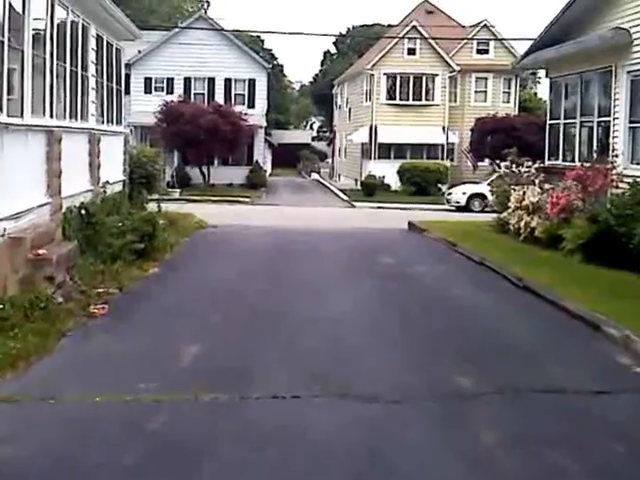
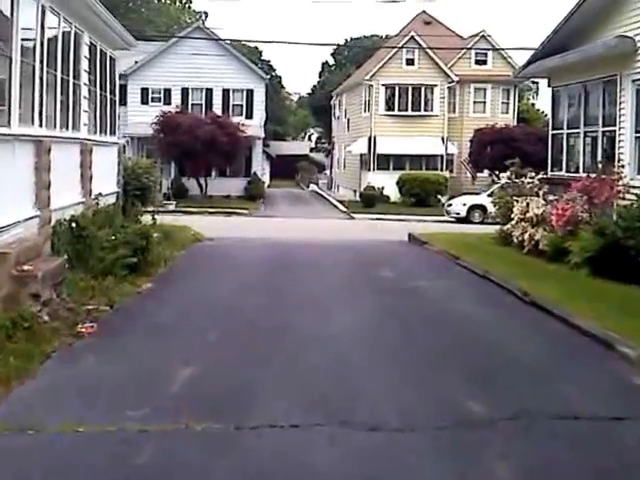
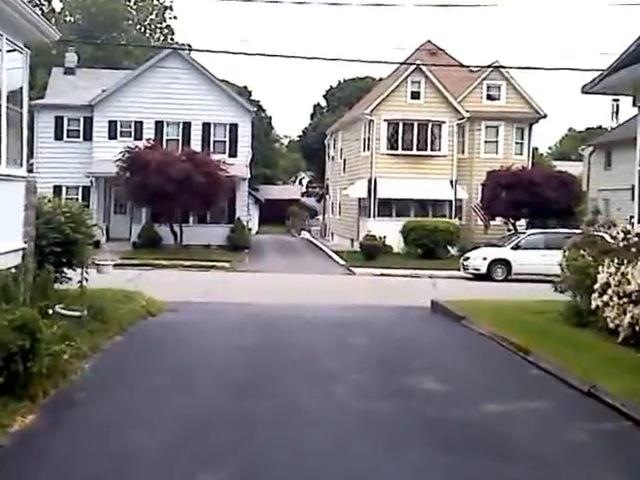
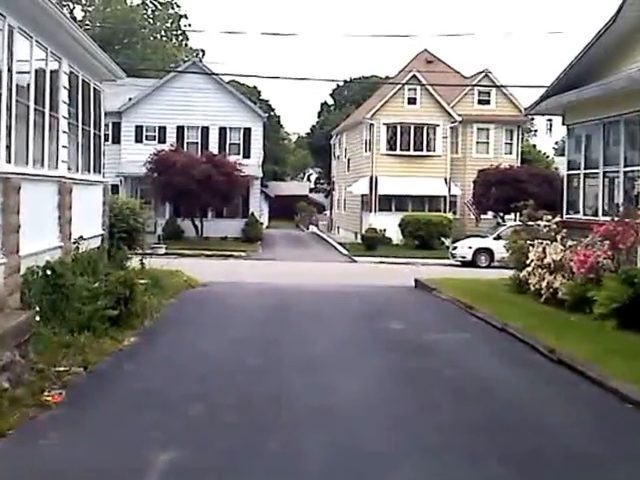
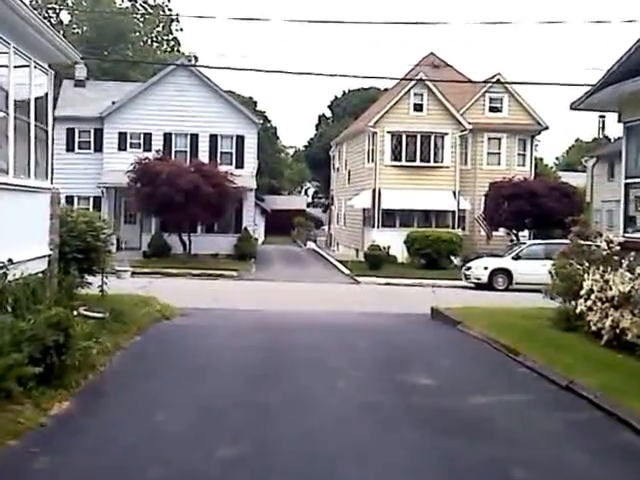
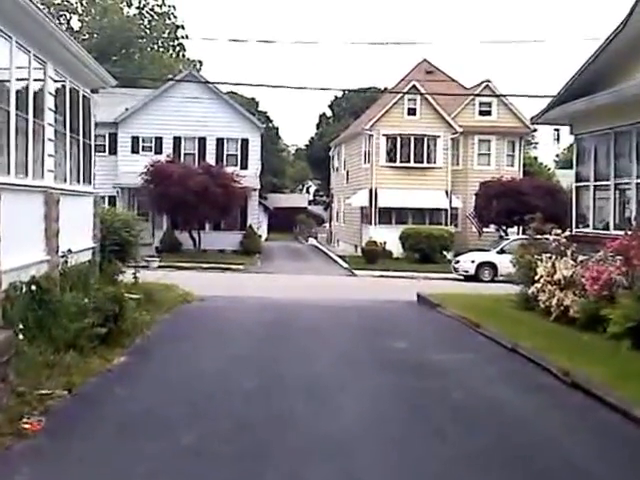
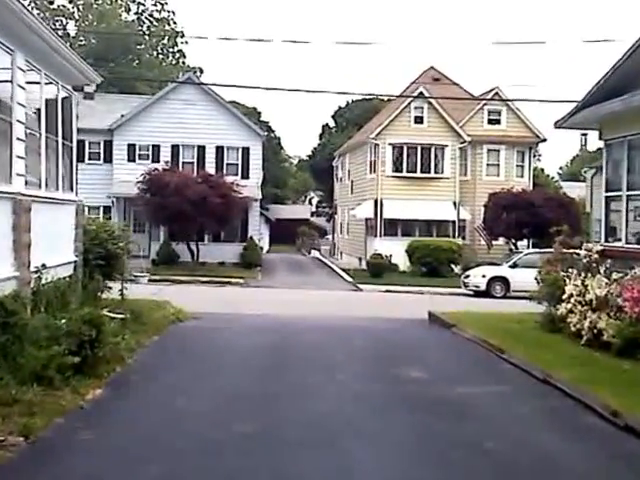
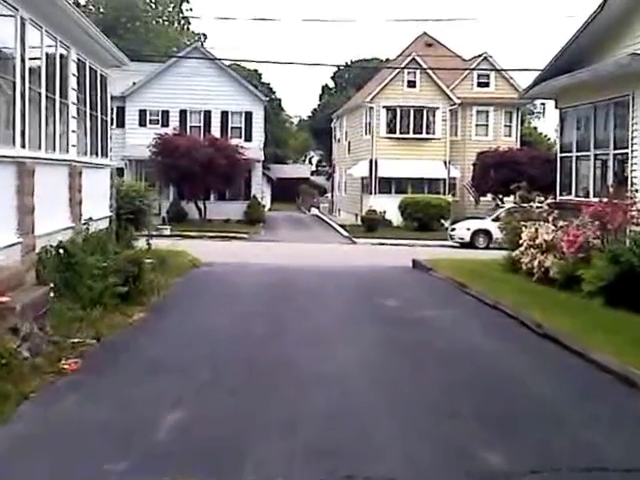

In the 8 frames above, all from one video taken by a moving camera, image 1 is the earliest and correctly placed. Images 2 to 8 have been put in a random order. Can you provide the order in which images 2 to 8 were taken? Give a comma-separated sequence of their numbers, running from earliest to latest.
2, 8, 4, 6, 7, 5, 3
